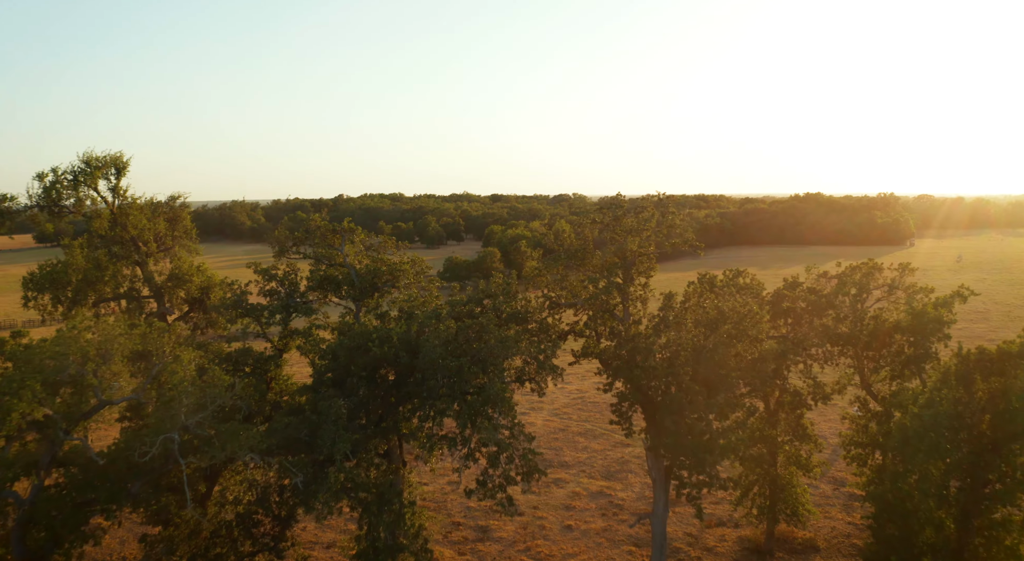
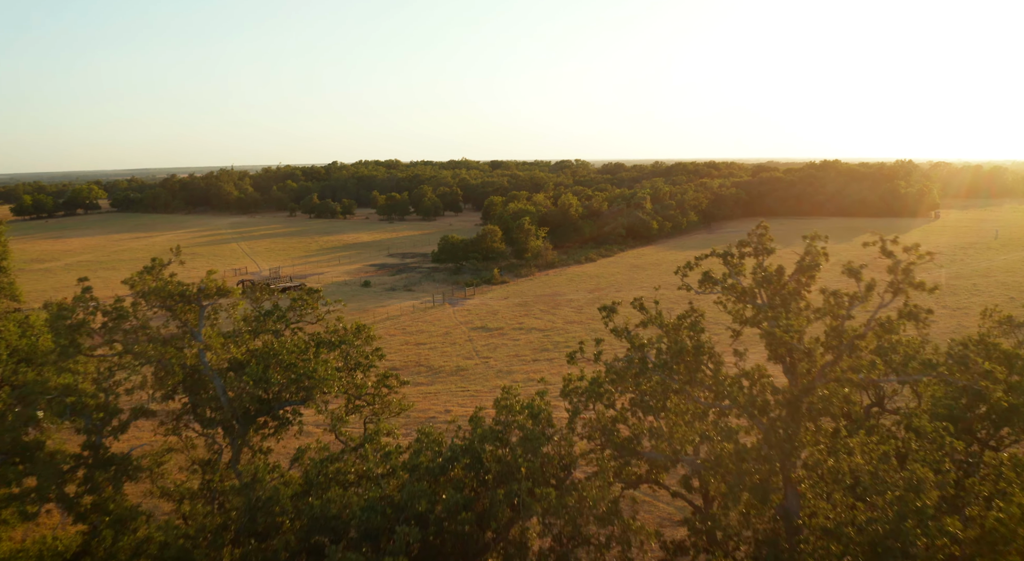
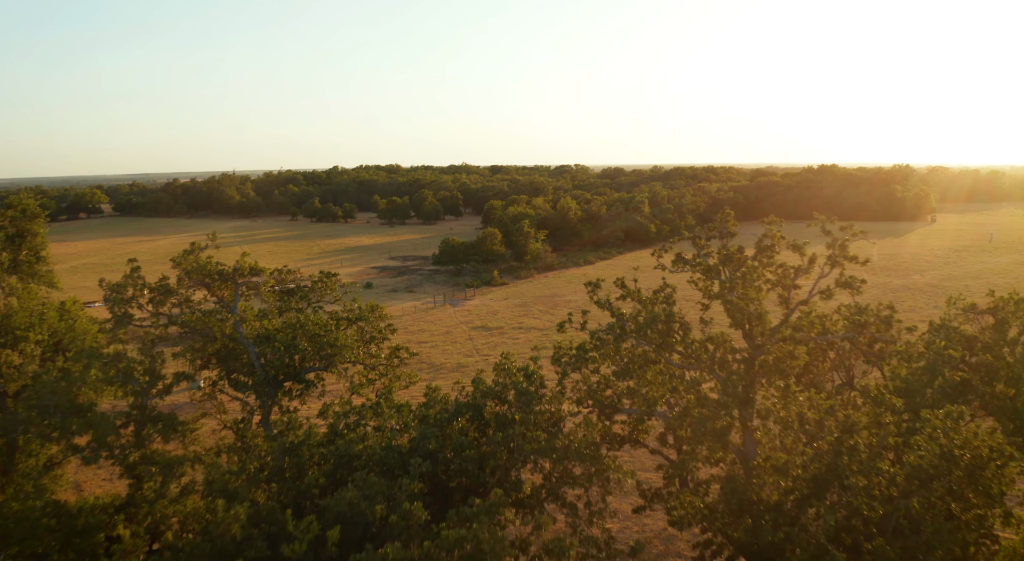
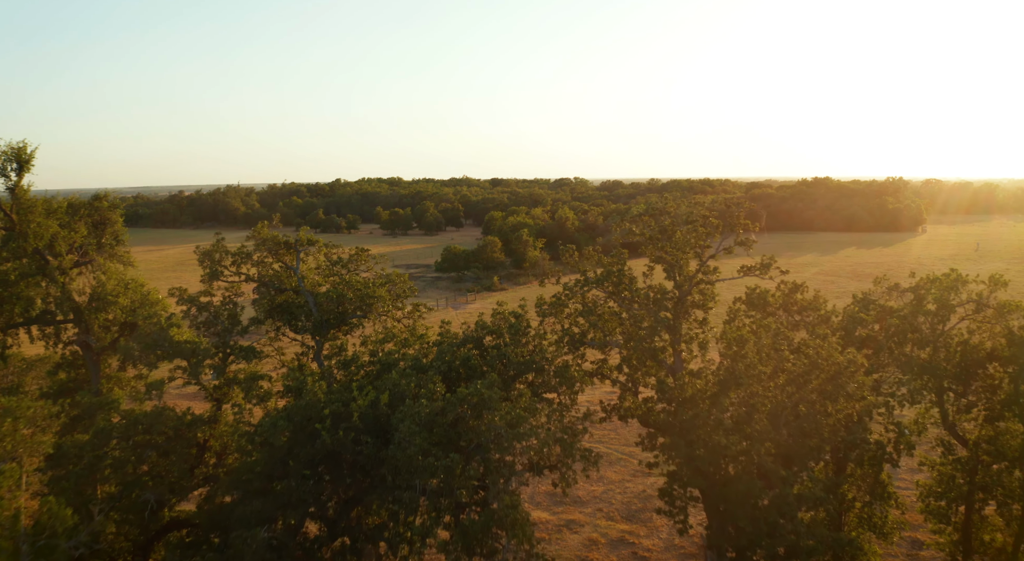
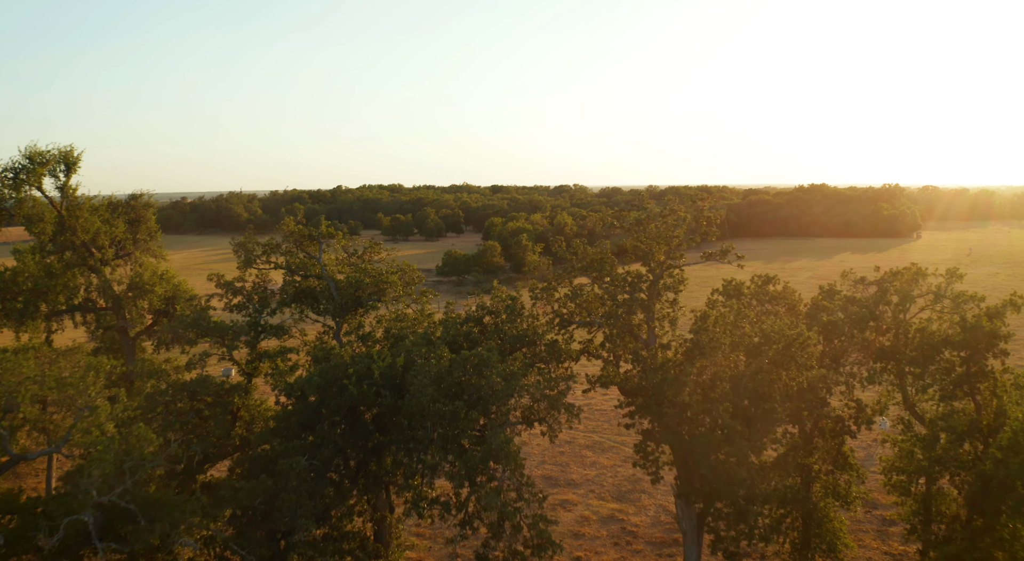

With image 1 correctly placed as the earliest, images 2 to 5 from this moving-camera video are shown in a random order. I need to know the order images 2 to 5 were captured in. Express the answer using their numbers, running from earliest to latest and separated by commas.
5, 4, 3, 2
